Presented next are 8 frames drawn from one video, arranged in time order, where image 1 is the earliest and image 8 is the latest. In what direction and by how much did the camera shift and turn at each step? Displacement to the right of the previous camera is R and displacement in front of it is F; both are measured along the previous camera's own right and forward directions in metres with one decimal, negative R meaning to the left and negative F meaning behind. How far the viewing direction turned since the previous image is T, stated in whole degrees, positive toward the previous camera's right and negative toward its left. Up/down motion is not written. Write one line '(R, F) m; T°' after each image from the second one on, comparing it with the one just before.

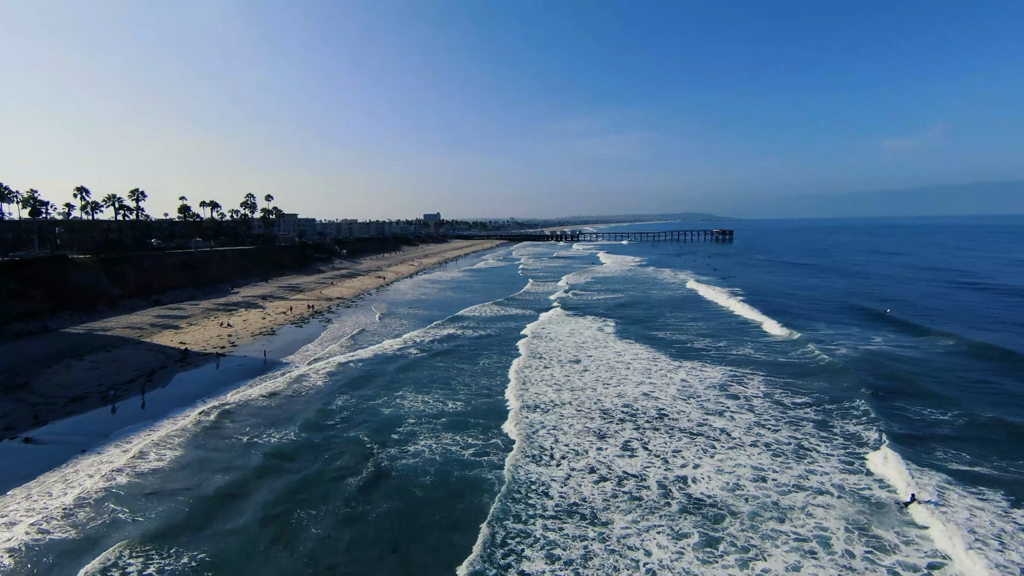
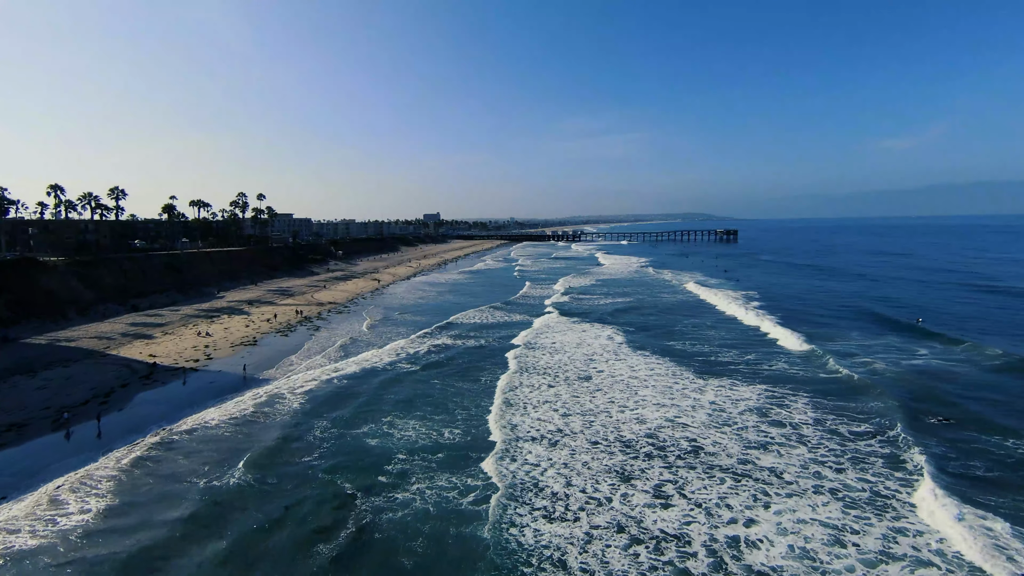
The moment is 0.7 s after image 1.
(-0.1, +2.0) m; 0°
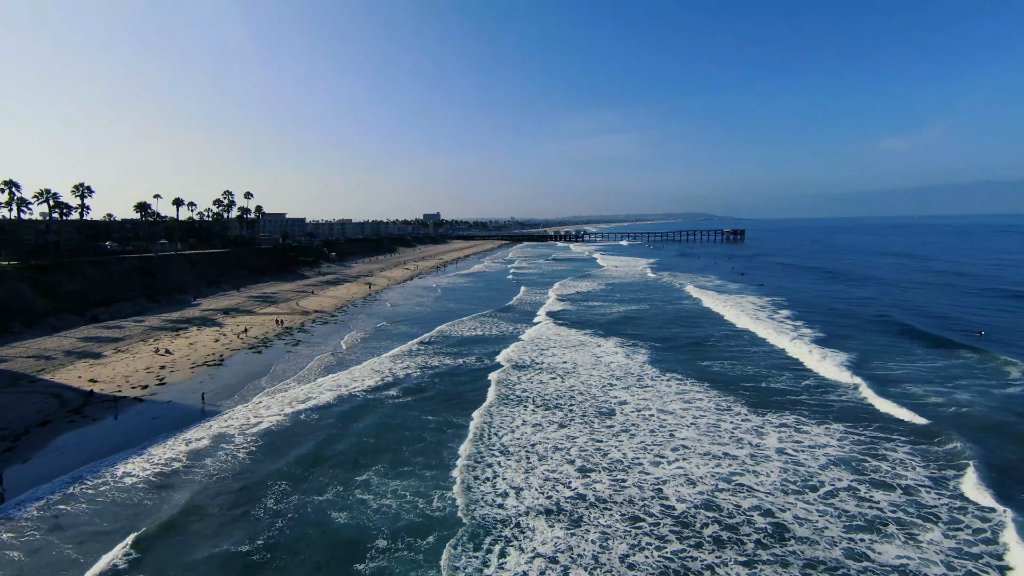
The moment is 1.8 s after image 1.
(-0.2, +3.0) m; 0°
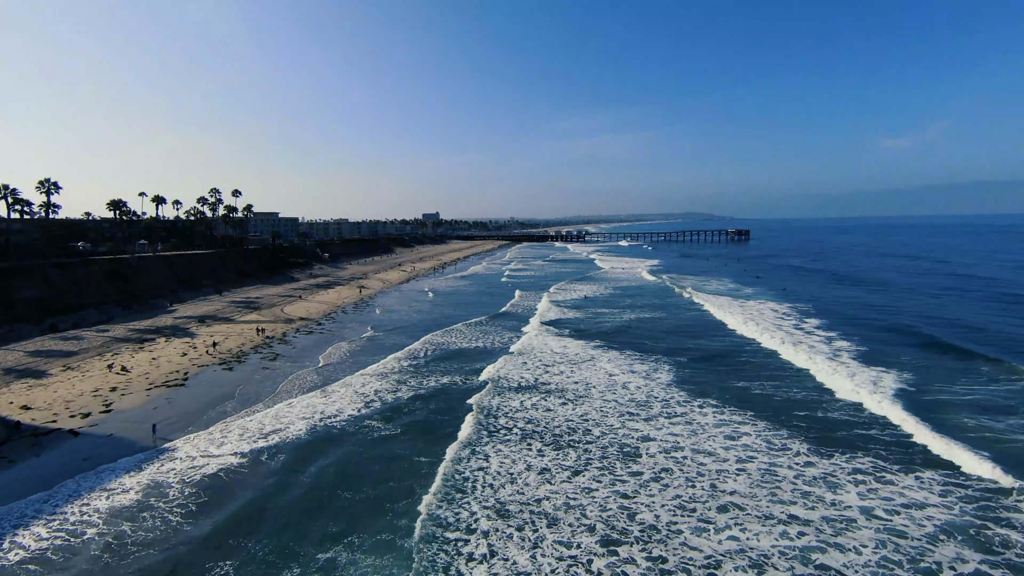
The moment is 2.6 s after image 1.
(-0.2, +2.4) m; 0°
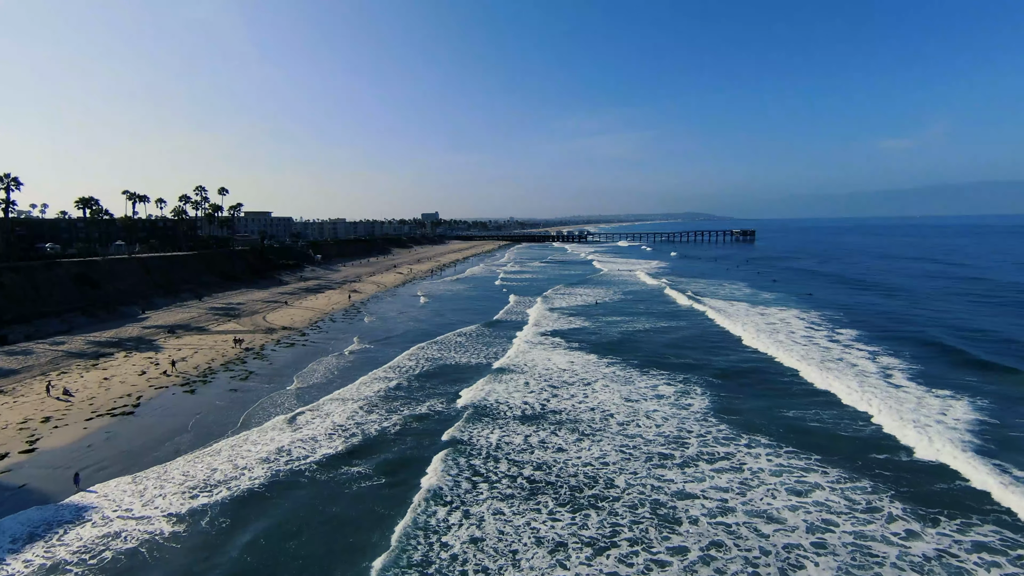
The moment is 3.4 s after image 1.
(-0.2, +2.4) m; 0°
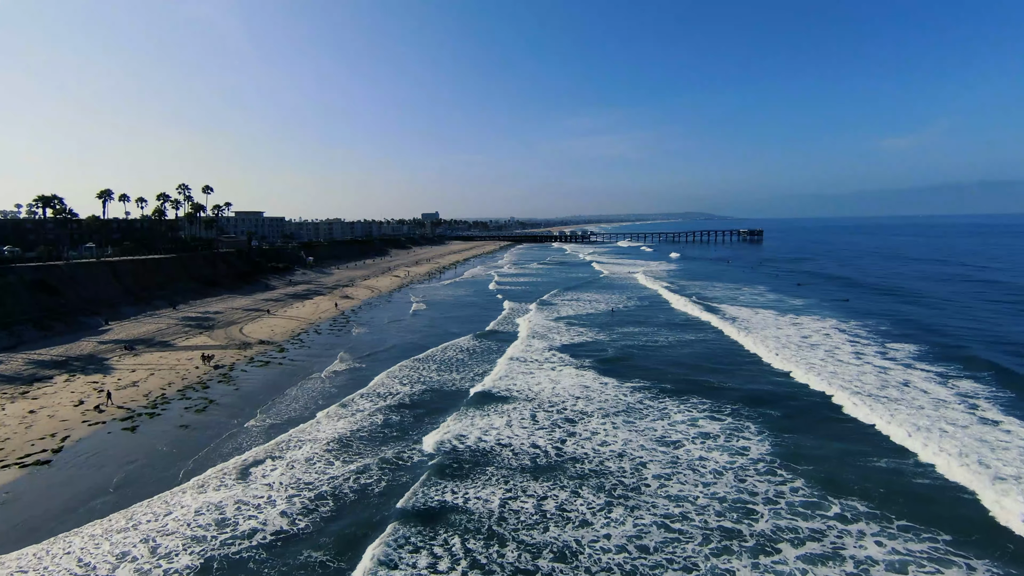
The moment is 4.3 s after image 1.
(-0.2, +2.8) m; 0°
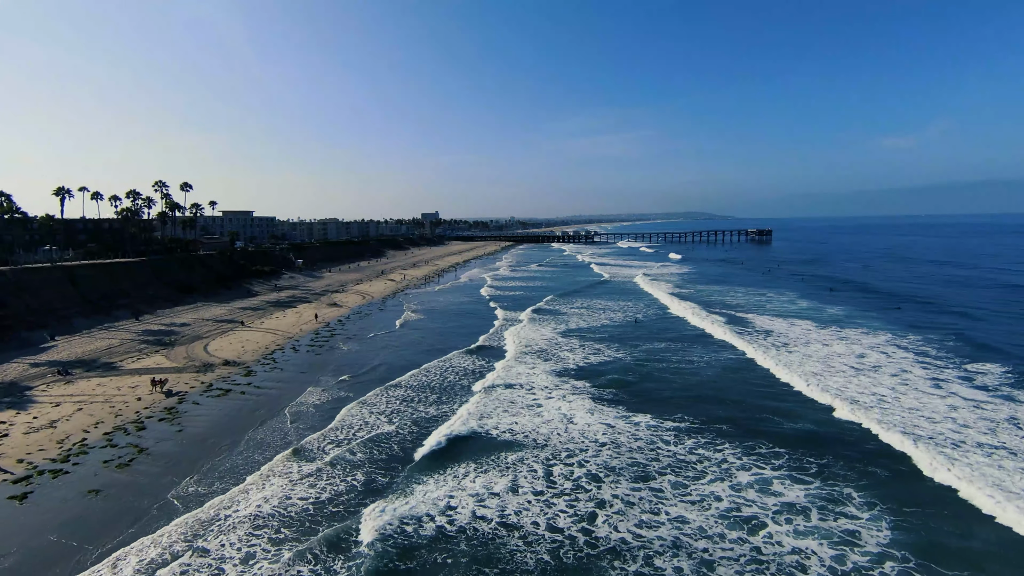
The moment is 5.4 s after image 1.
(-0.2, +3.2) m; 0°
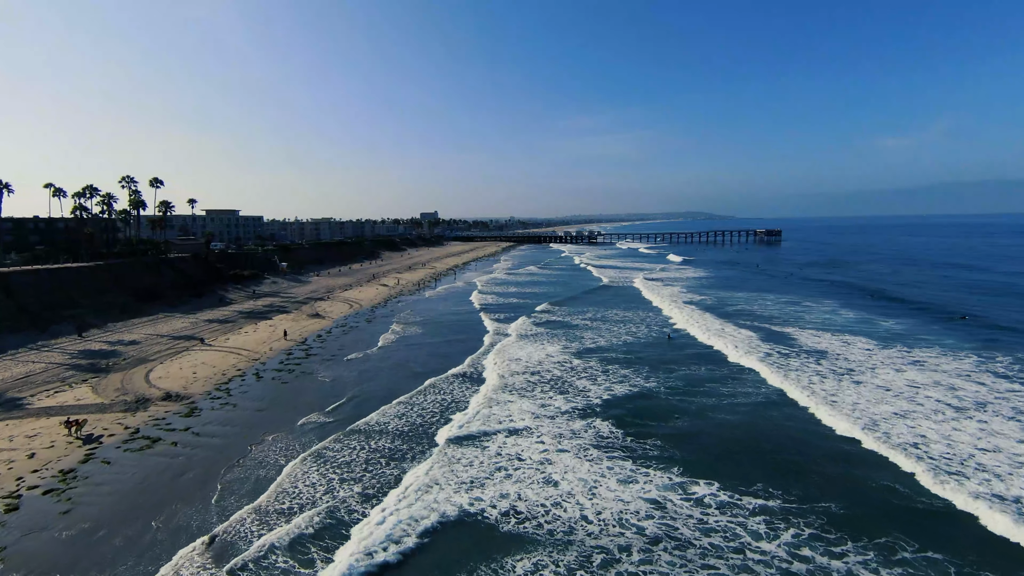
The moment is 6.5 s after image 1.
(-0.3, +3.6) m; 0°
